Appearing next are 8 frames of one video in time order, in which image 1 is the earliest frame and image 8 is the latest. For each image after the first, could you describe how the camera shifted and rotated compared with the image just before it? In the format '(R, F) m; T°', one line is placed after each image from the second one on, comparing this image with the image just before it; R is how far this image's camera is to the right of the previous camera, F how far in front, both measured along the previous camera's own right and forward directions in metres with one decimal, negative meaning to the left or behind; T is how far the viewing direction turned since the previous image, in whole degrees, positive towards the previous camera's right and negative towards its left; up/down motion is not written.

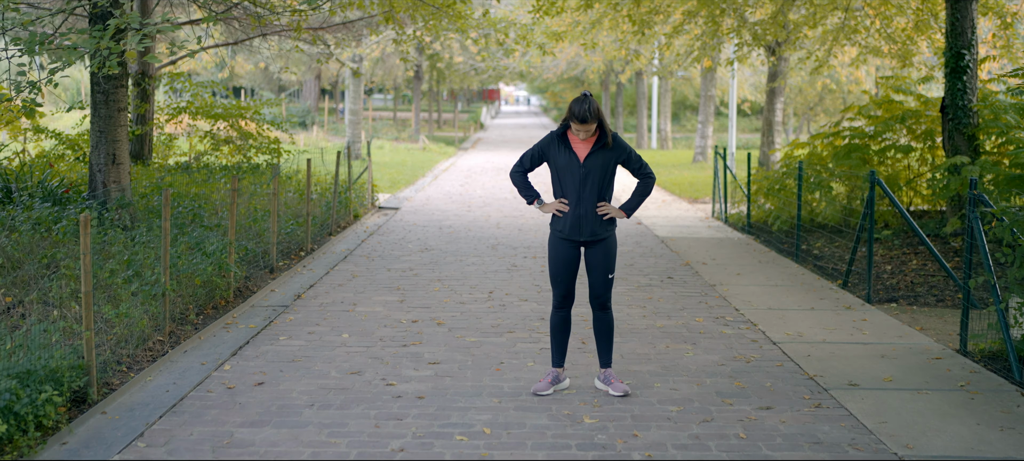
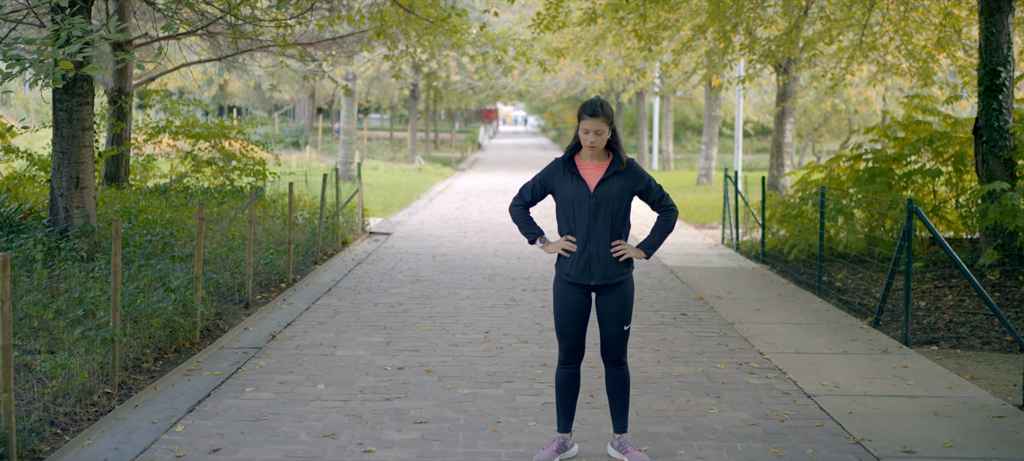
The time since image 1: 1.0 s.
(0.0, +0.8) m; 0°
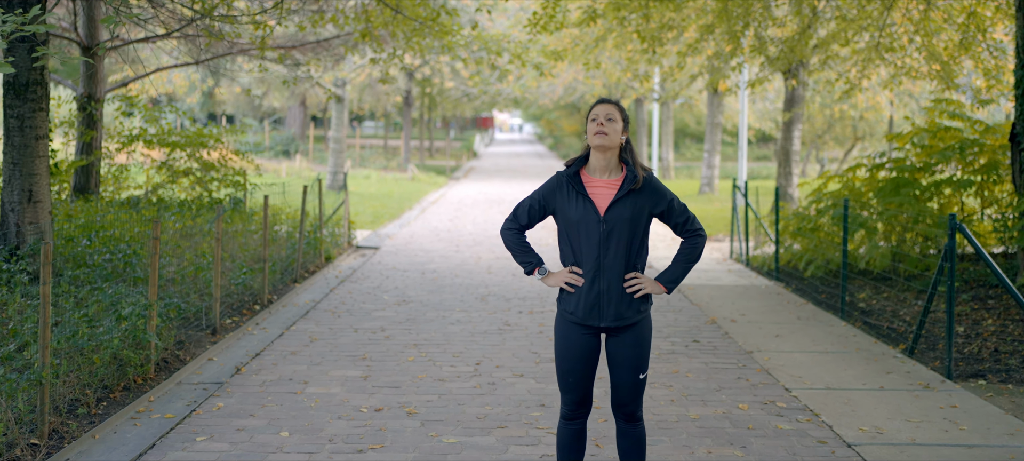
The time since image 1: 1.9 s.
(0.0, +0.8) m; 0°
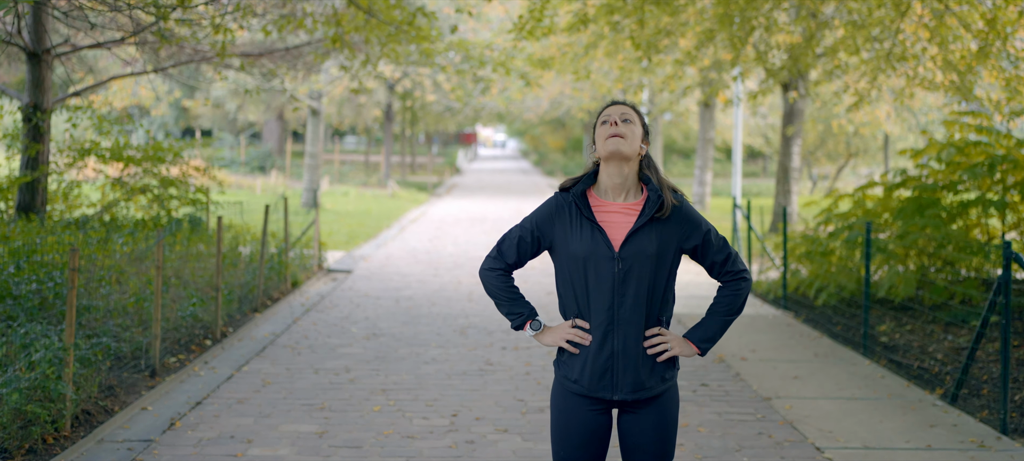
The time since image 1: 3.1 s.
(0.0, +0.9) m; +1°
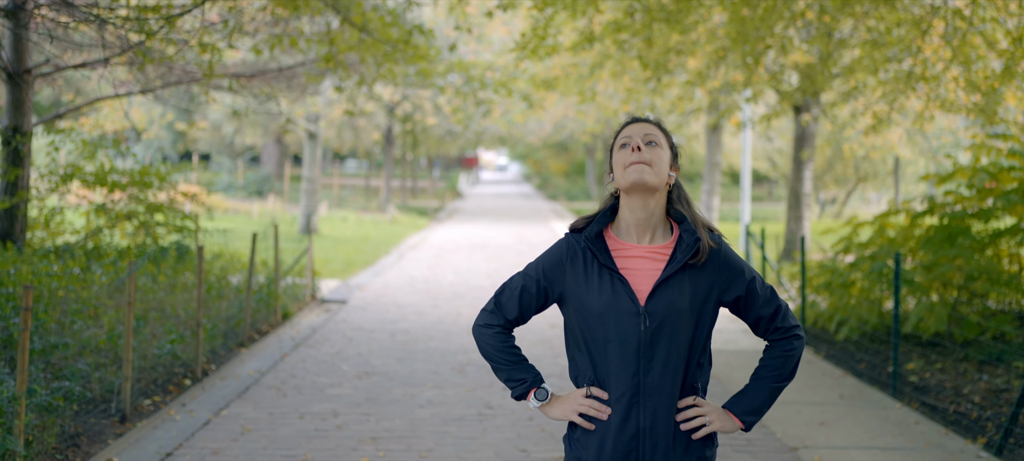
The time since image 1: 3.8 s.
(0.0, +0.5) m; 0°
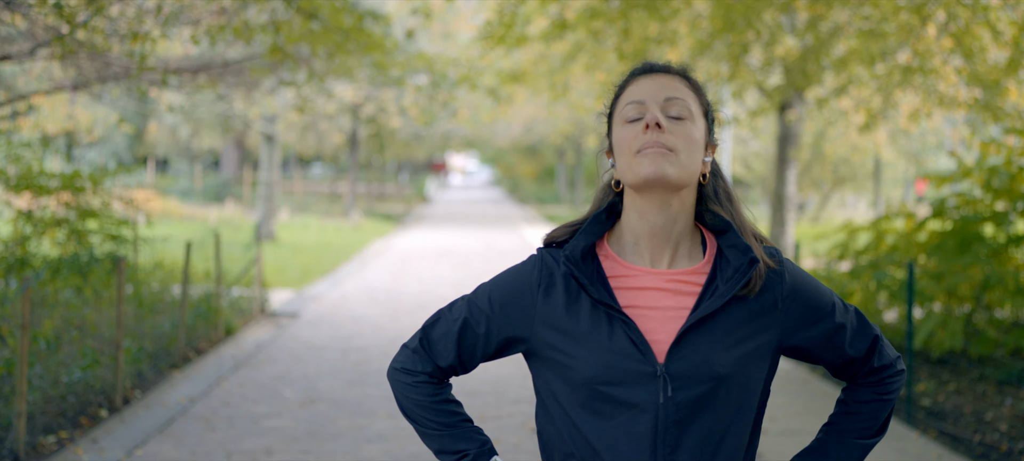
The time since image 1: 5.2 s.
(0.0, +0.9) m; +2°
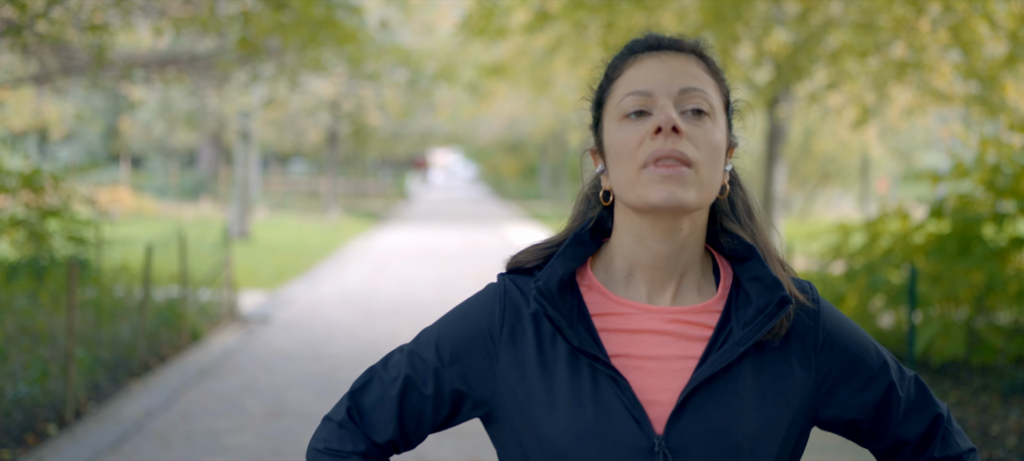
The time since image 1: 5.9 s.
(0.0, +0.4) m; +1°
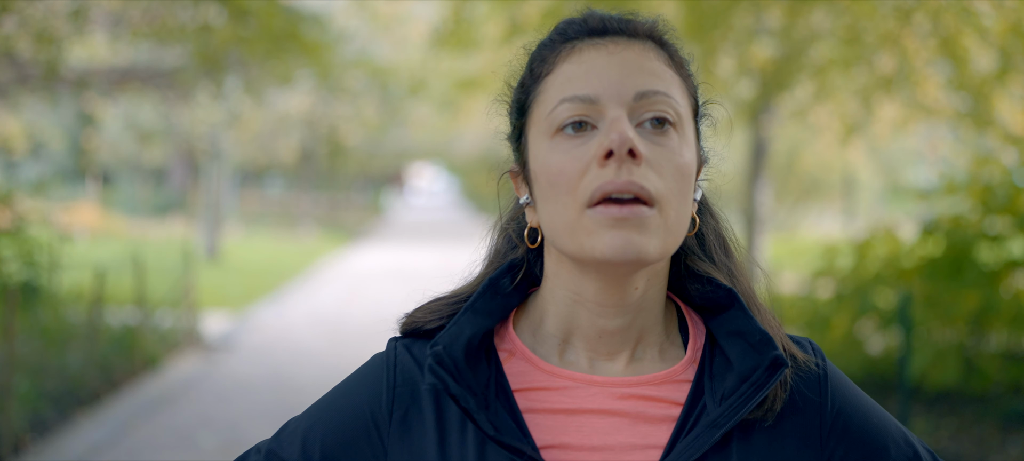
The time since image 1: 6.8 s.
(+0.1, +0.4) m; +1°
